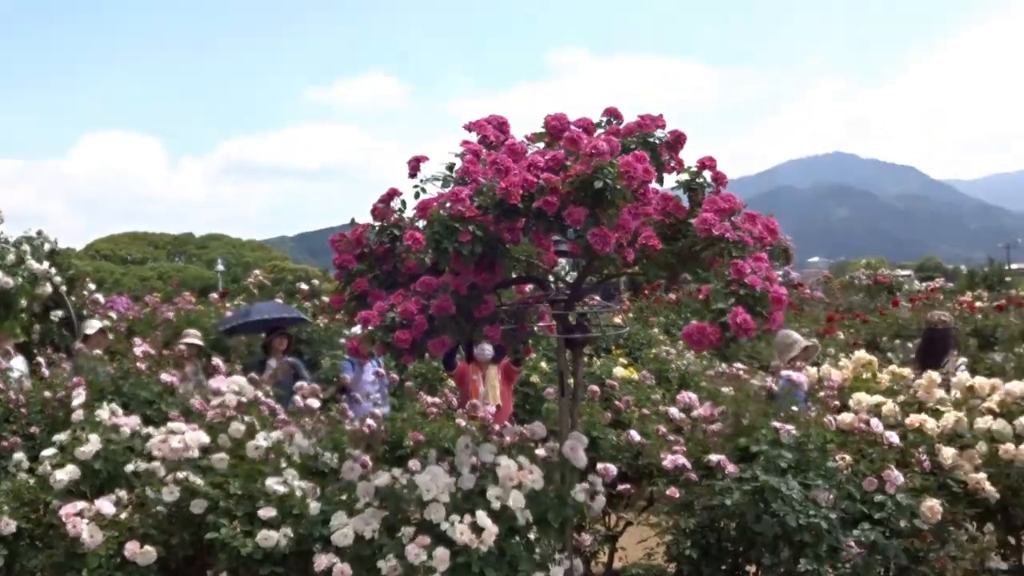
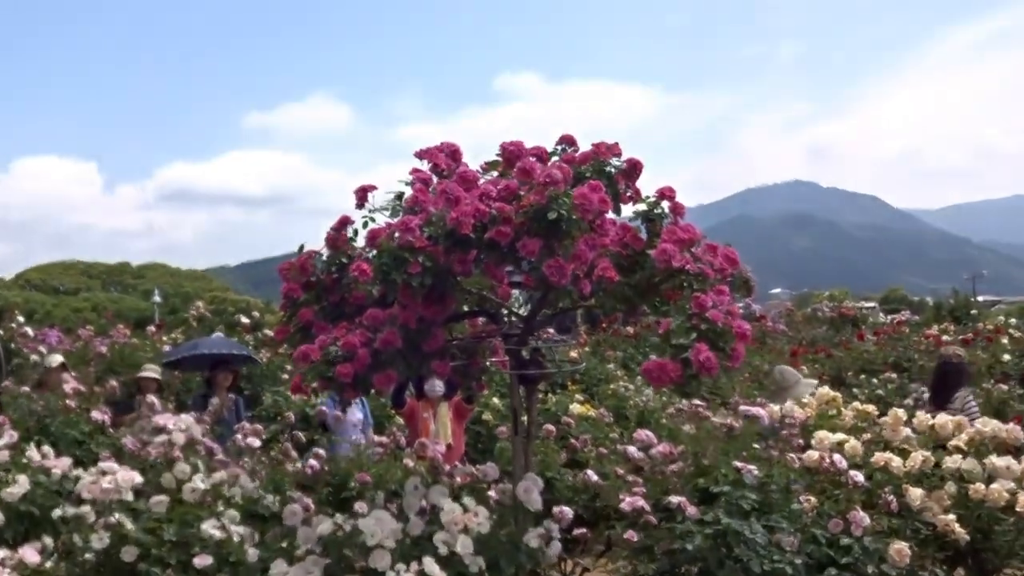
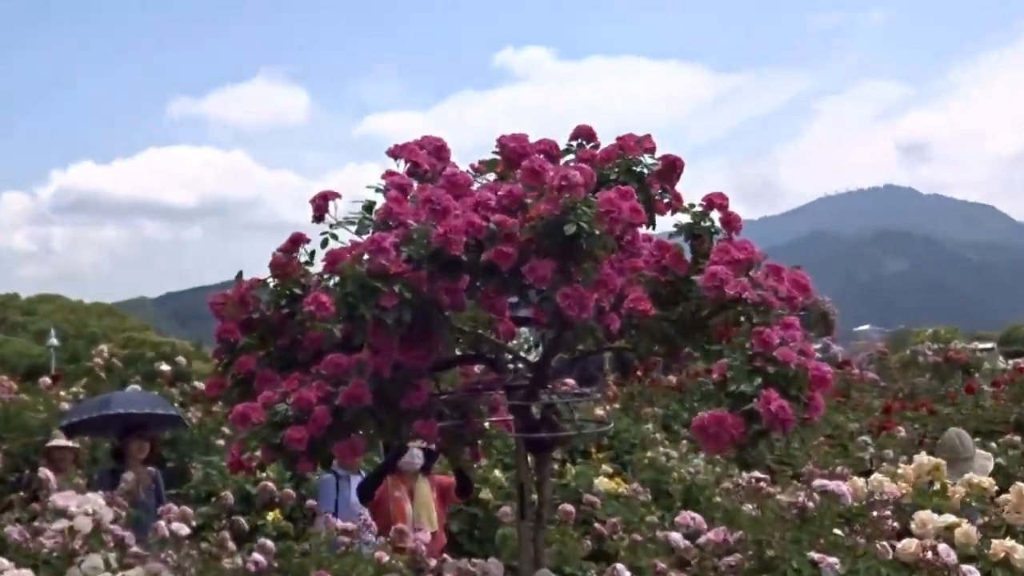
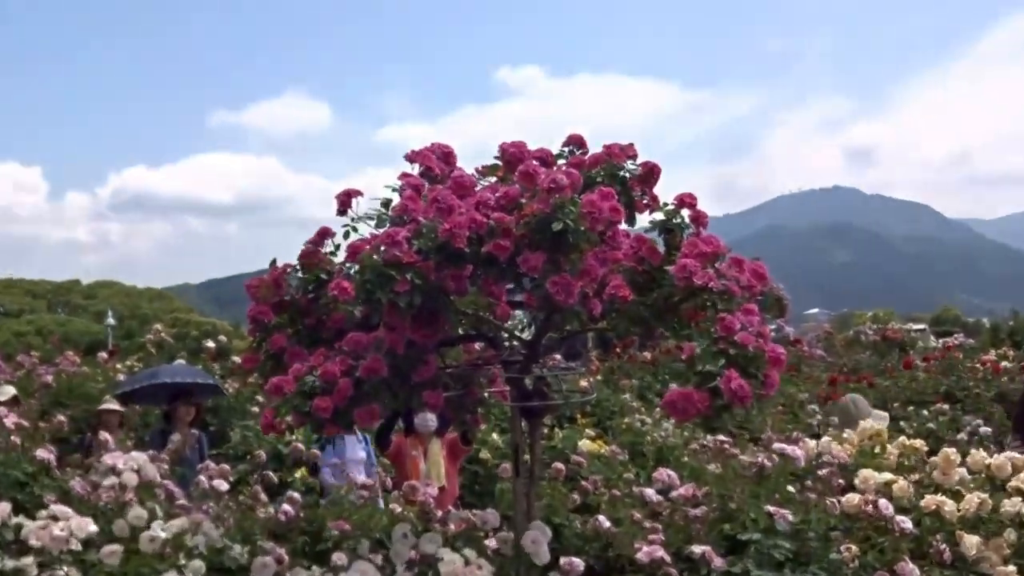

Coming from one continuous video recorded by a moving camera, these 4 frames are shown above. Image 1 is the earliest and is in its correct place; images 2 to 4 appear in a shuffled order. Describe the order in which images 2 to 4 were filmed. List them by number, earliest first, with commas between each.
2, 4, 3
